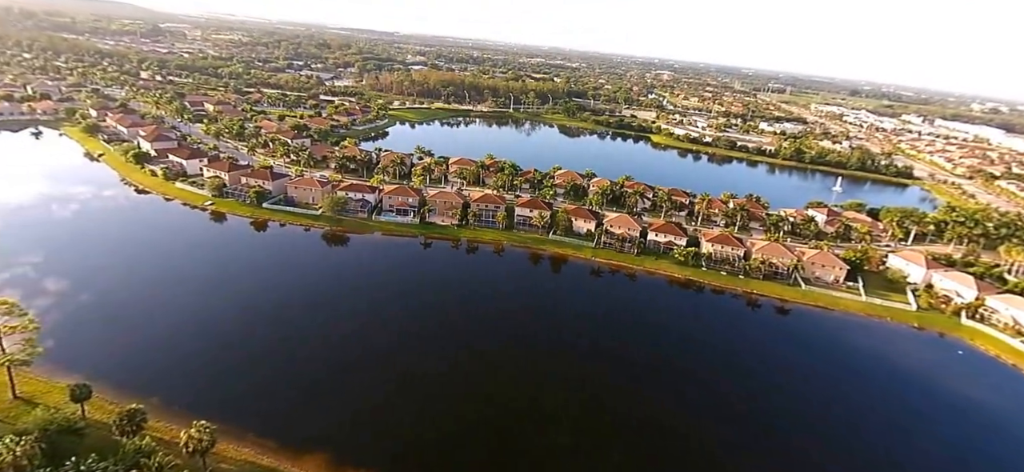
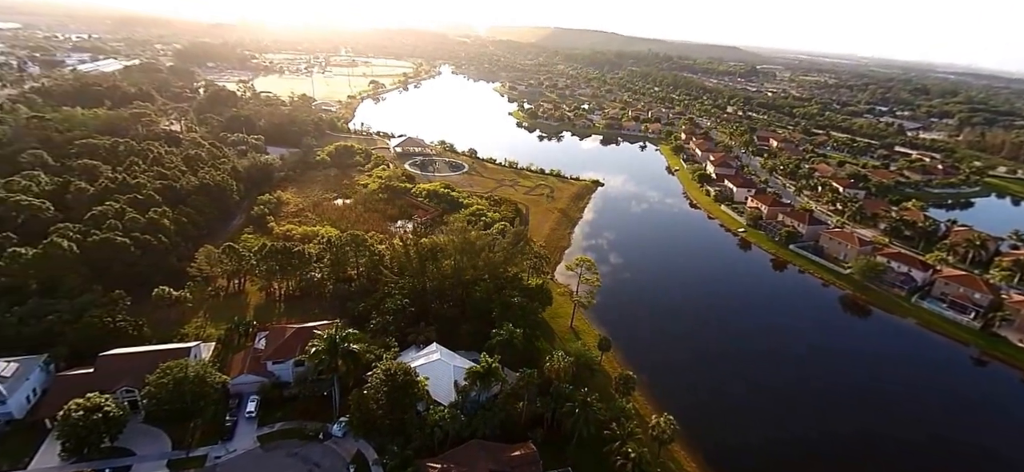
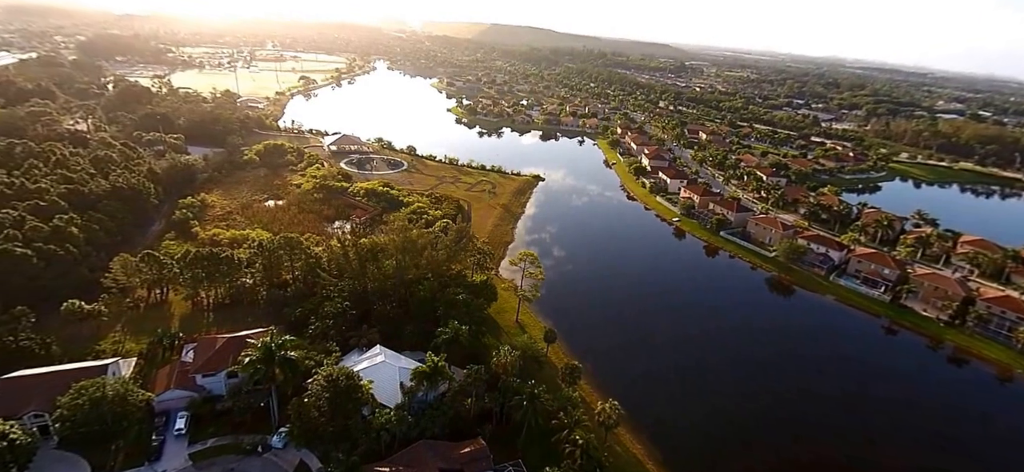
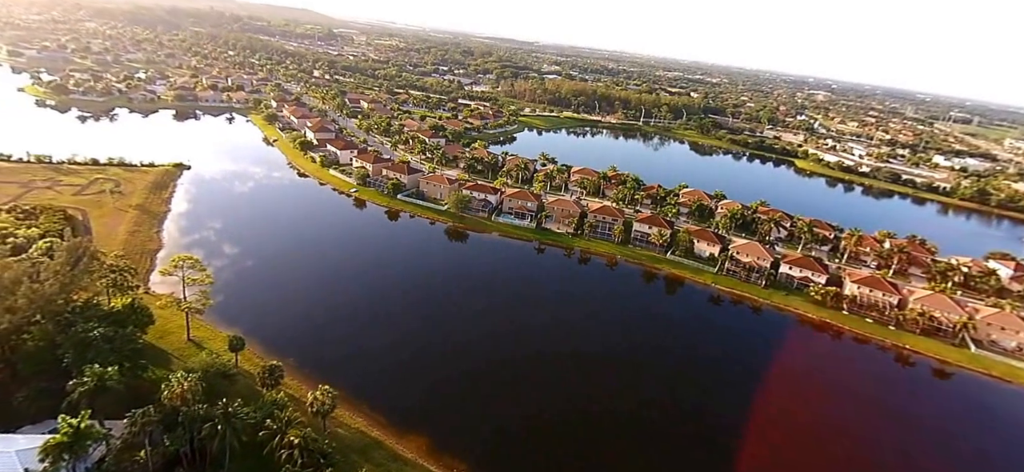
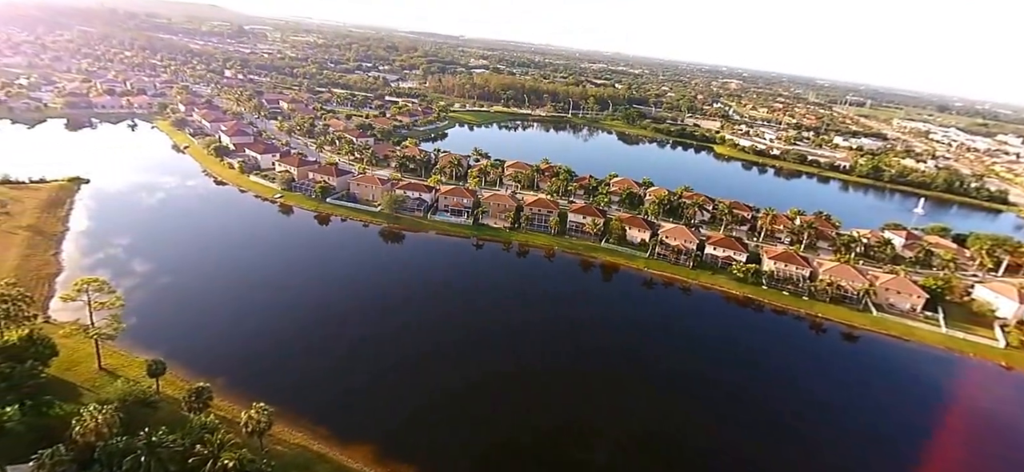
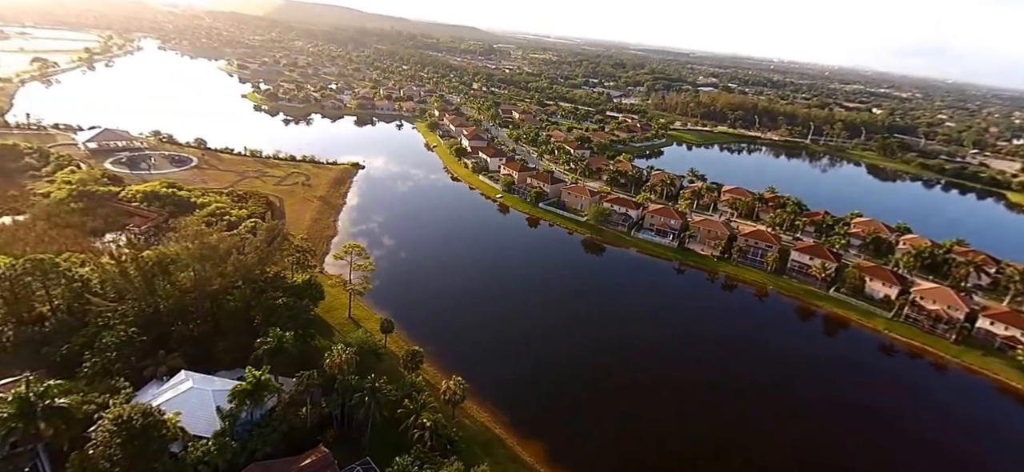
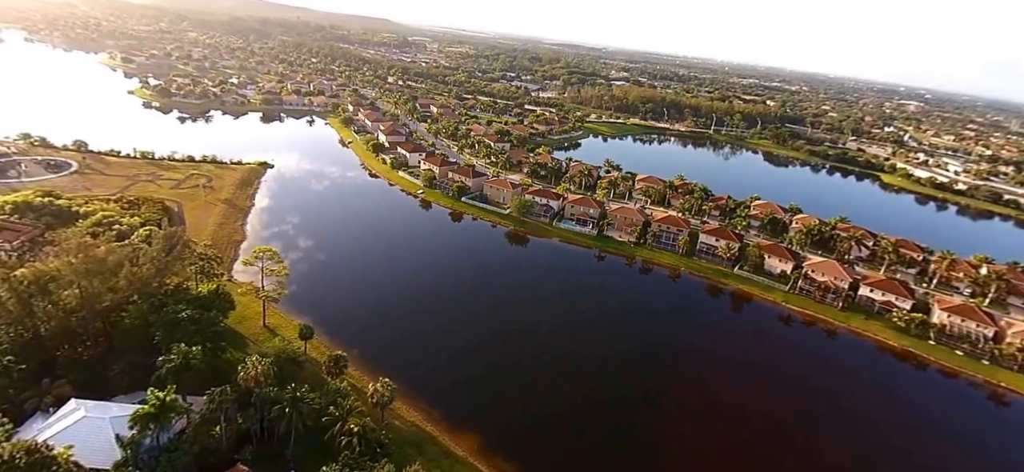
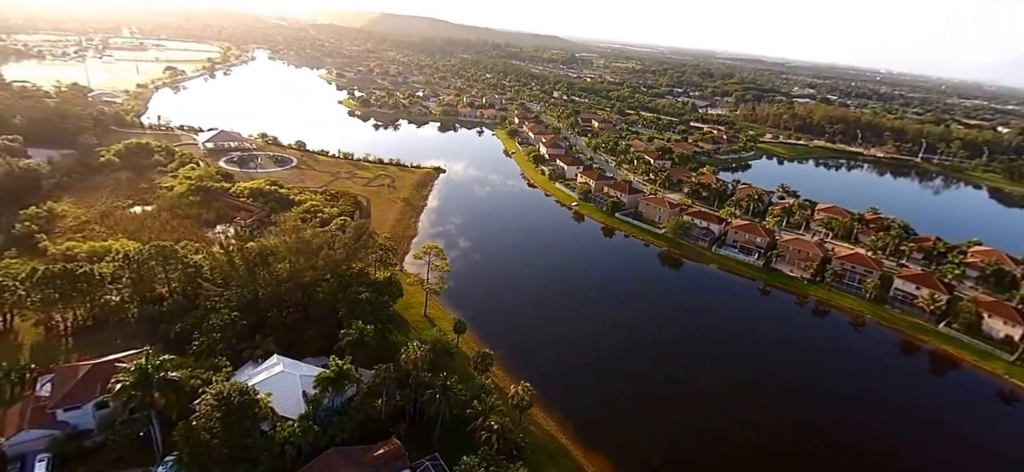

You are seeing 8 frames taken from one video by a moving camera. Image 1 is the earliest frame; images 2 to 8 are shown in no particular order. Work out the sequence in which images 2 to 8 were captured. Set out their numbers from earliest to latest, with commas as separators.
5, 4, 7, 6, 8, 3, 2
